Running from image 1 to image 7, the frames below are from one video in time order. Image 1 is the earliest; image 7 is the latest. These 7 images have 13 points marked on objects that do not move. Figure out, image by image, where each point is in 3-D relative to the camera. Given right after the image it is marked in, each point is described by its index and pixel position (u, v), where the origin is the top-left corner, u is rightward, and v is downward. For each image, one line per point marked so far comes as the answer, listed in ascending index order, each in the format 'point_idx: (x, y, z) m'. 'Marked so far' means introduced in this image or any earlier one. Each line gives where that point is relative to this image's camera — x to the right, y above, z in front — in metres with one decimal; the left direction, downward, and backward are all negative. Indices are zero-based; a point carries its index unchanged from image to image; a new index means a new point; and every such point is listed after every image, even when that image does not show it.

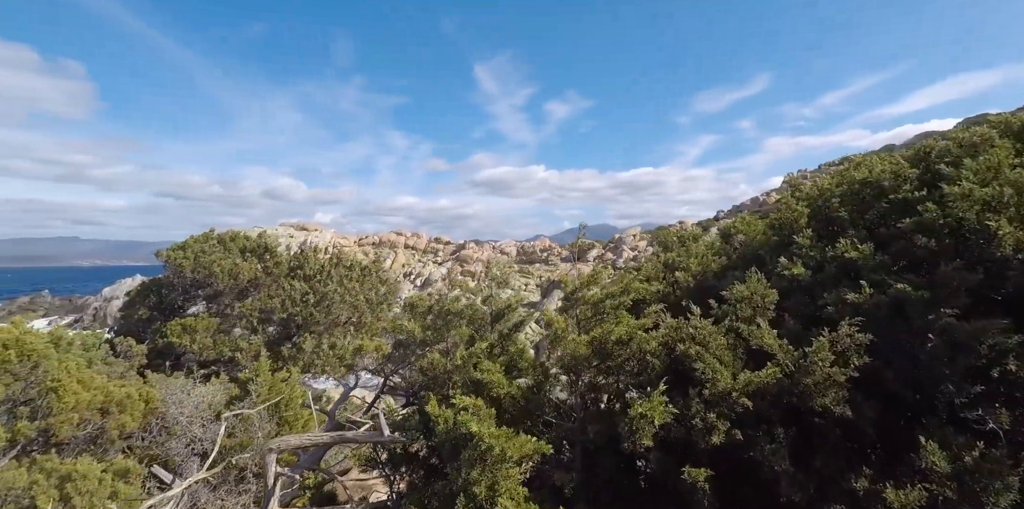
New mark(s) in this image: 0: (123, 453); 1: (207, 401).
0: (-9.5, -4.8, +14.1) m
1: (-8.2, -3.8, +15.4) m
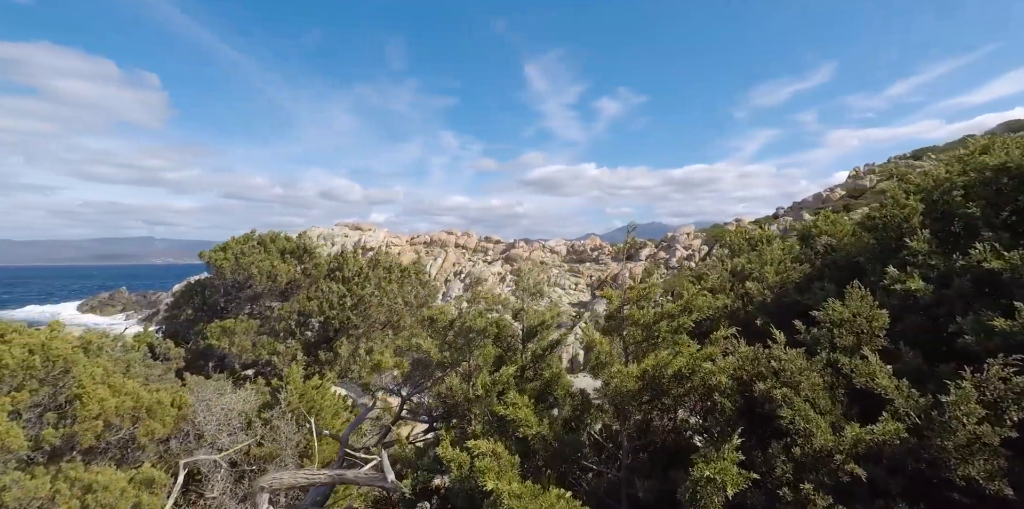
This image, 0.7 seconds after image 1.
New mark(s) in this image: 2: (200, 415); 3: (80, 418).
0: (-8.6, -4.9, +13.7) m
1: (-7.1, -3.9, +14.8) m
2: (-7.8, -4.0, +14.4) m
3: (-9.0, -3.4, +12.1) m
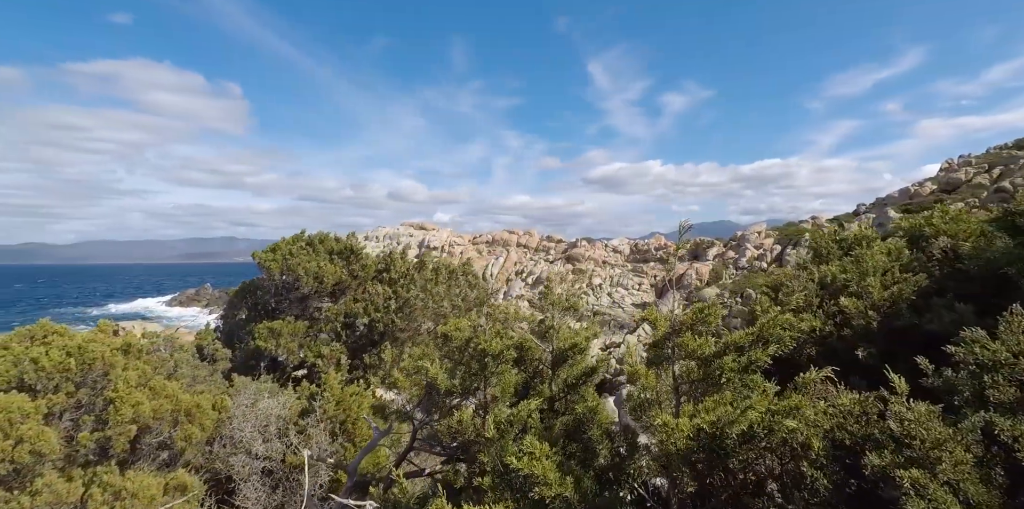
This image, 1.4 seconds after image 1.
0: (-7.5, -4.9, +13.4) m
1: (-6.0, -3.9, +14.4) m
2: (-6.6, -4.0, +14.0) m
3: (-8.1, -3.4, +11.8) m
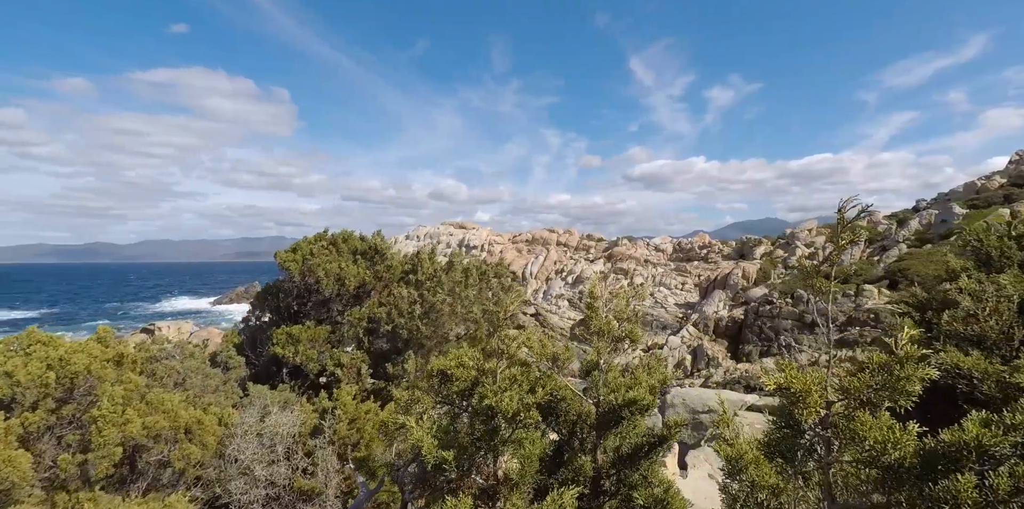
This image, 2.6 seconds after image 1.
0: (-6.8, -4.9, +12.1) m
1: (-5.2, -3.9, +12.9) m
2: (-5.9, -4.0, +12.6) m
3: (-7.5, -3.4, +10.5) m
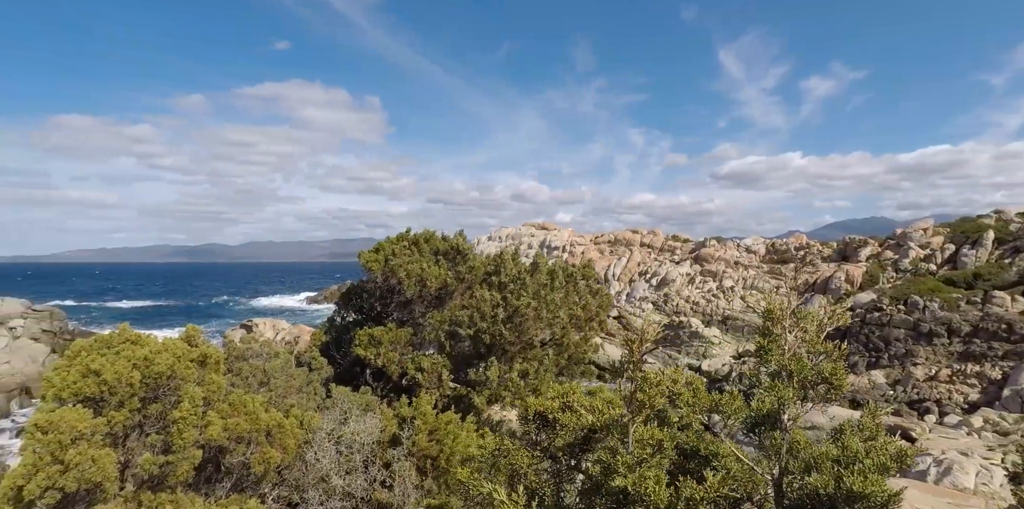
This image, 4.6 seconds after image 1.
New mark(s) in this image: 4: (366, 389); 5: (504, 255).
0: (-5.0, -4.9, +11.7) m
1: (-3.3, -3.9, +12.4) m
2: (-4.0, -4.0, +12.1) m
3: (-5.9, -3.4, +10.3) m
4: (-4.3, -4.0, +17.2) m
5: (-0.3, 0.0, +19.4) m
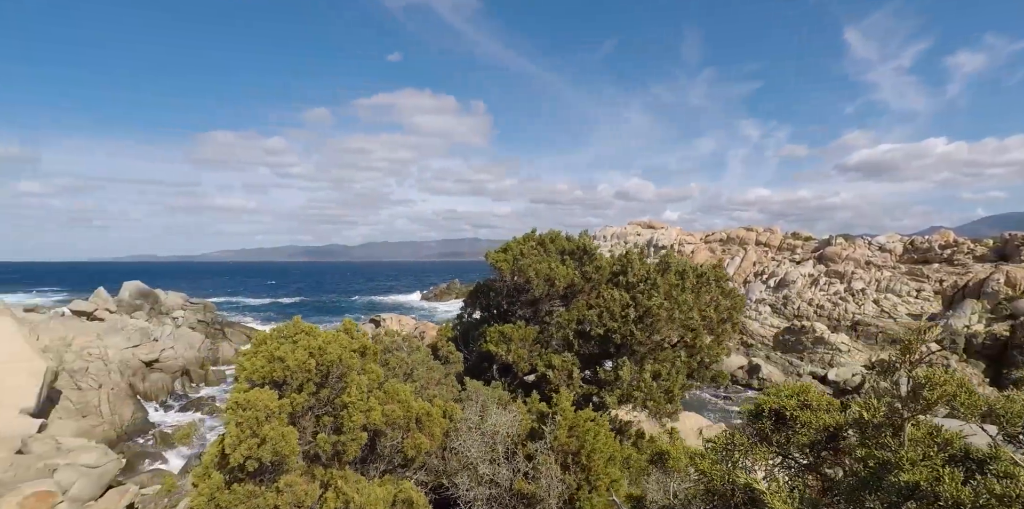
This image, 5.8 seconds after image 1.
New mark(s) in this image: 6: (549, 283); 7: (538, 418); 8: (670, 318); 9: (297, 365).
0: (-2.1, -4.9, +12.7) m
1: (-0.3, -3.9, +13.0) m
2: (-1.1, -4.0, +12.8) m
3: (-3.3, -3.4, +11.4) m
4: (-0.5, -4.0, +17.9) m
5: (+3.9, 0.0, +19.3) m
6: (+1.2, -0.9, +18.8) m
7: (+0.6, -3.9, +13.9) m
8: (+4.4, -1.8, +16.3) m
9: (-4.3, -2.2, +11.5) m
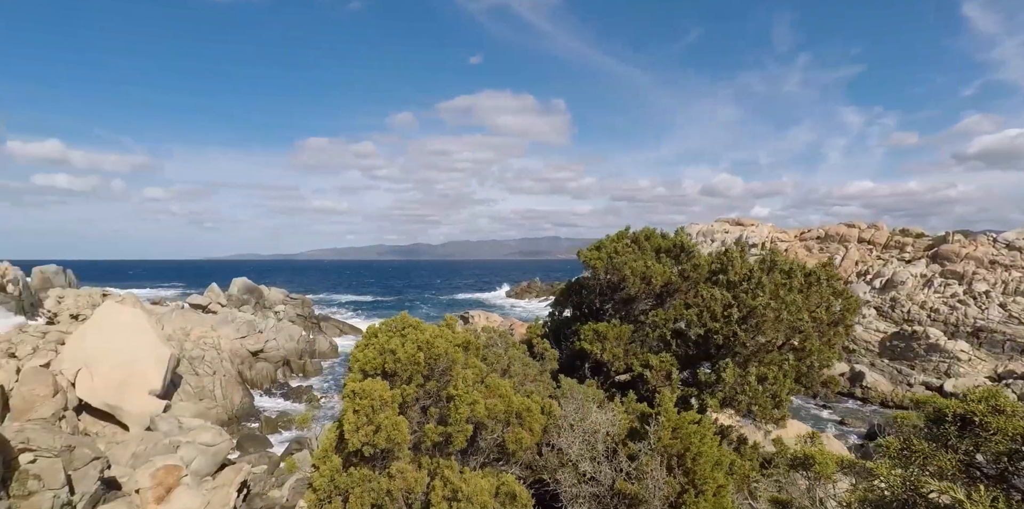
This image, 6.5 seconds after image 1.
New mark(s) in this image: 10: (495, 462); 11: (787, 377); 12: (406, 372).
0: (+0.1, -4.9, +12.9) m
1: (+1.9, -3.9, +12.9) m
2: (+1.2, -4.0, +12.9) m
3: (-1.2, -3.4, +11.8) m
4: (+2.5, -3.9, +17.9) m
5: (+7.0, 0.0, +18.6) m
6: (+4.2, -0.9, +18.5) m
7: (+3.0, -3.9, +13.7) m
8: (+7.1, -1.7, +15.5) m
9: (-2.2, -2.2, +12.1) m
10: (-0.2, -4.7, +12.9) m
11: (+7.2, -3.2, +15.1) m
12: (-2.2, -2.4, +12.0) m
